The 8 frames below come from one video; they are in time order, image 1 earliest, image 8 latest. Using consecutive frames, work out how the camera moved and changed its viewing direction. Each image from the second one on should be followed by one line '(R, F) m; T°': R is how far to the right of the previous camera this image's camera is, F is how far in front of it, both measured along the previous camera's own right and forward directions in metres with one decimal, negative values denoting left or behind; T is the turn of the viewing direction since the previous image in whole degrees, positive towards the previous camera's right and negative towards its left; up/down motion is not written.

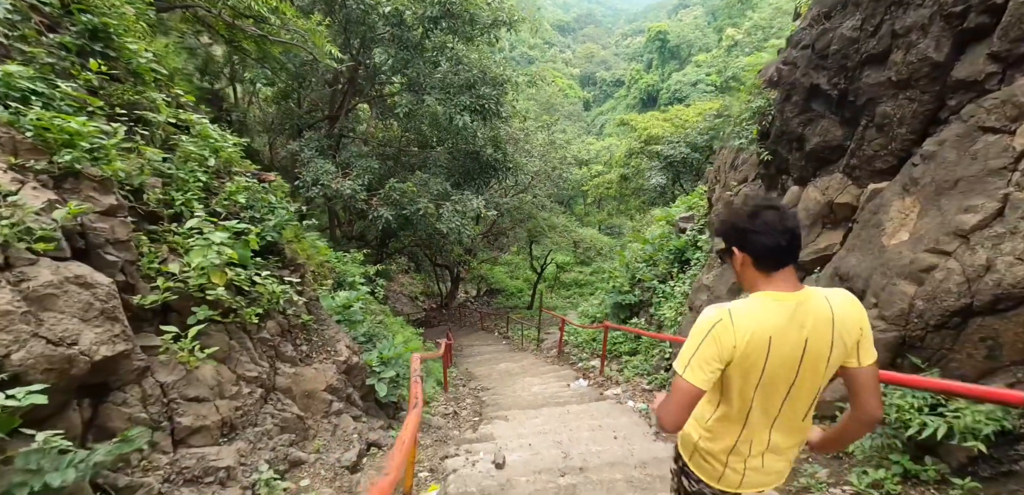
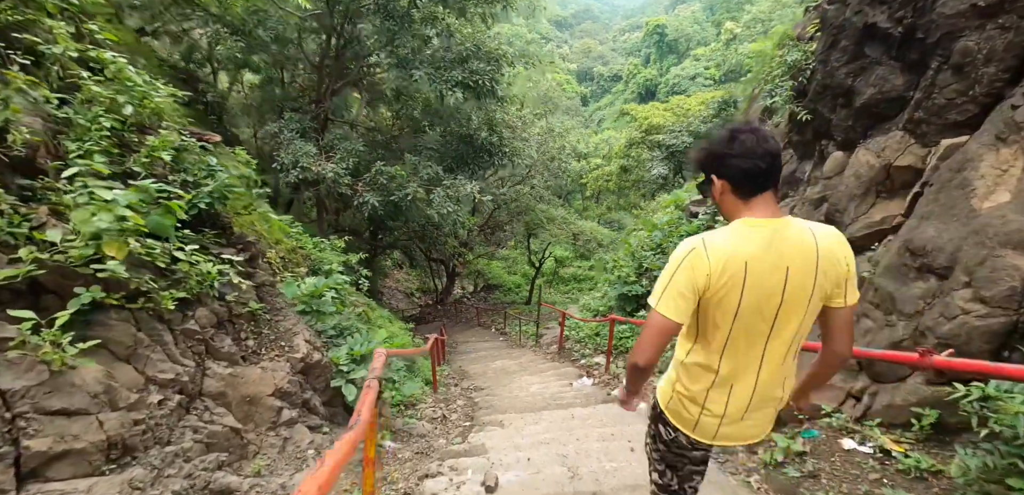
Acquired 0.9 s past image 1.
(0.0, +0.7) m; 0°
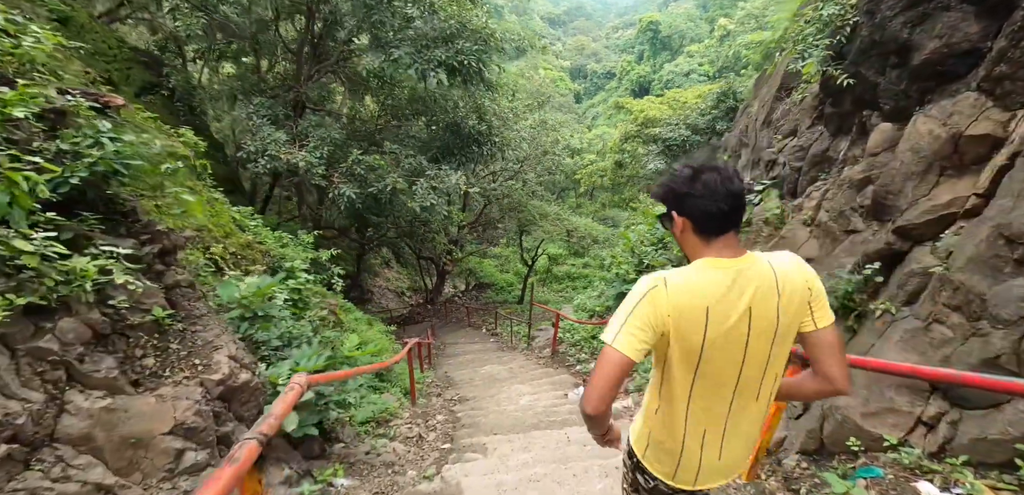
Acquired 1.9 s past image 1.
(+0.1, +0.7) m; +1°
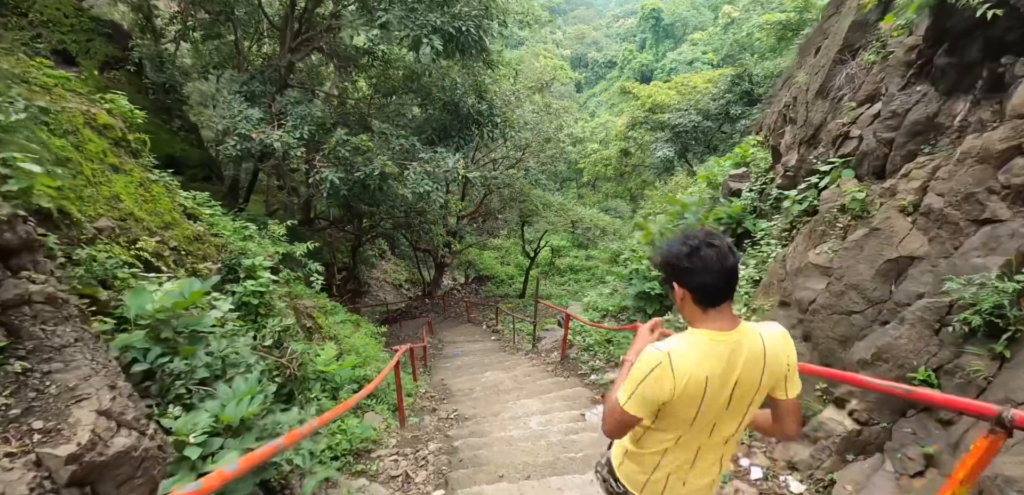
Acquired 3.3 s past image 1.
(-0.1, +0.9) m; 0°
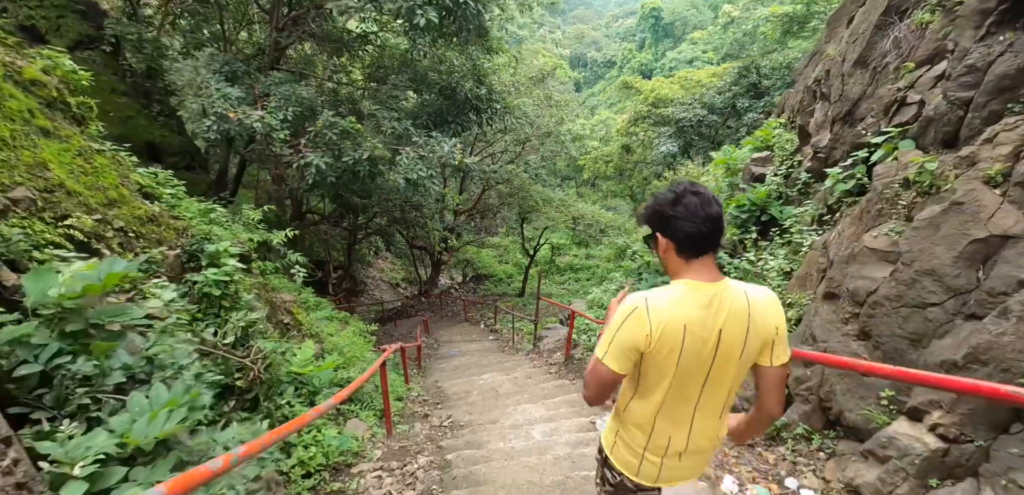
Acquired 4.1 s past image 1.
(0.0, +0.5) m; 0°
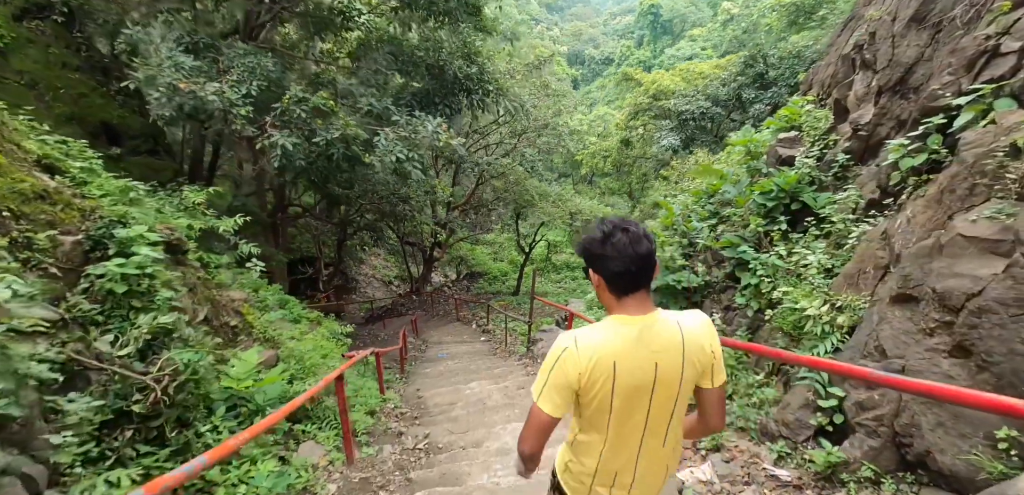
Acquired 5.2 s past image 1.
(+0.1, +0.7) m; 0°
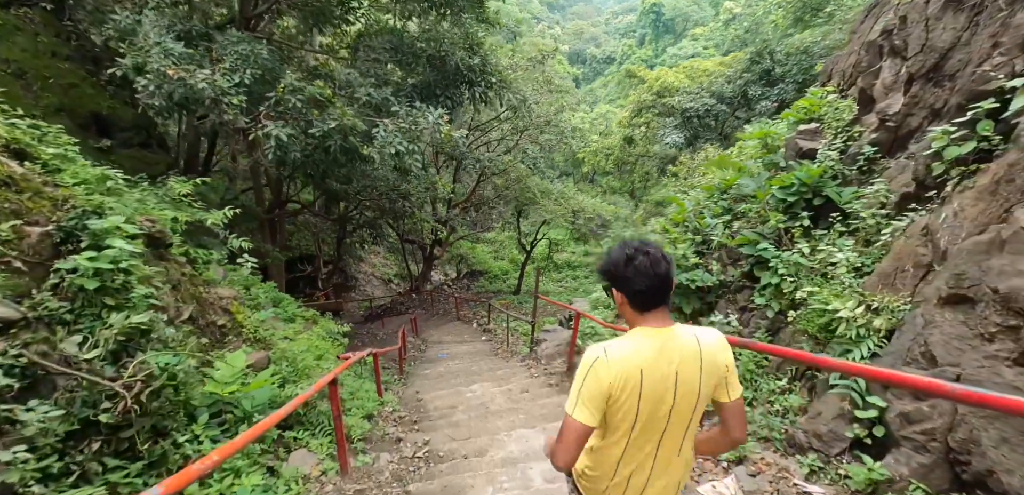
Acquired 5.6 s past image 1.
(-0.1, +0.2) m; 0°
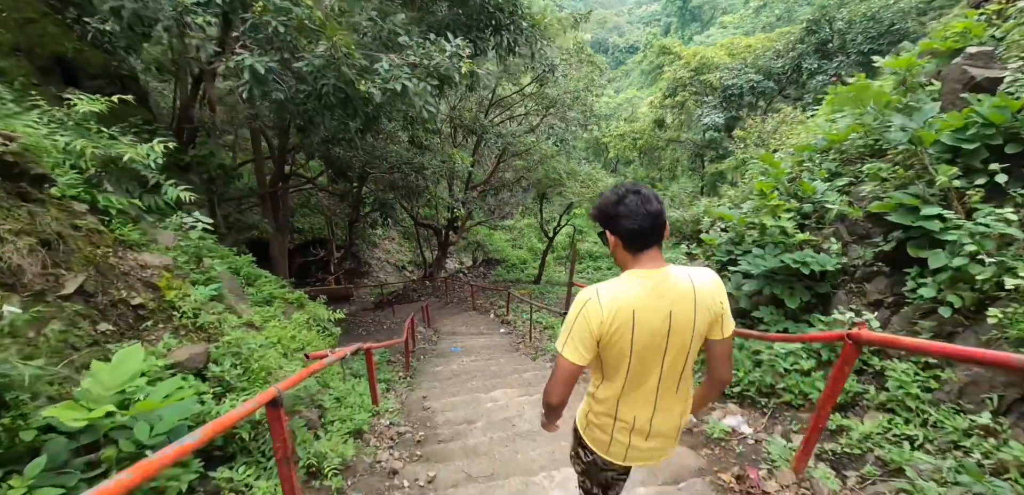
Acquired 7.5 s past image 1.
(-0.2, +1.2) m; -2°
